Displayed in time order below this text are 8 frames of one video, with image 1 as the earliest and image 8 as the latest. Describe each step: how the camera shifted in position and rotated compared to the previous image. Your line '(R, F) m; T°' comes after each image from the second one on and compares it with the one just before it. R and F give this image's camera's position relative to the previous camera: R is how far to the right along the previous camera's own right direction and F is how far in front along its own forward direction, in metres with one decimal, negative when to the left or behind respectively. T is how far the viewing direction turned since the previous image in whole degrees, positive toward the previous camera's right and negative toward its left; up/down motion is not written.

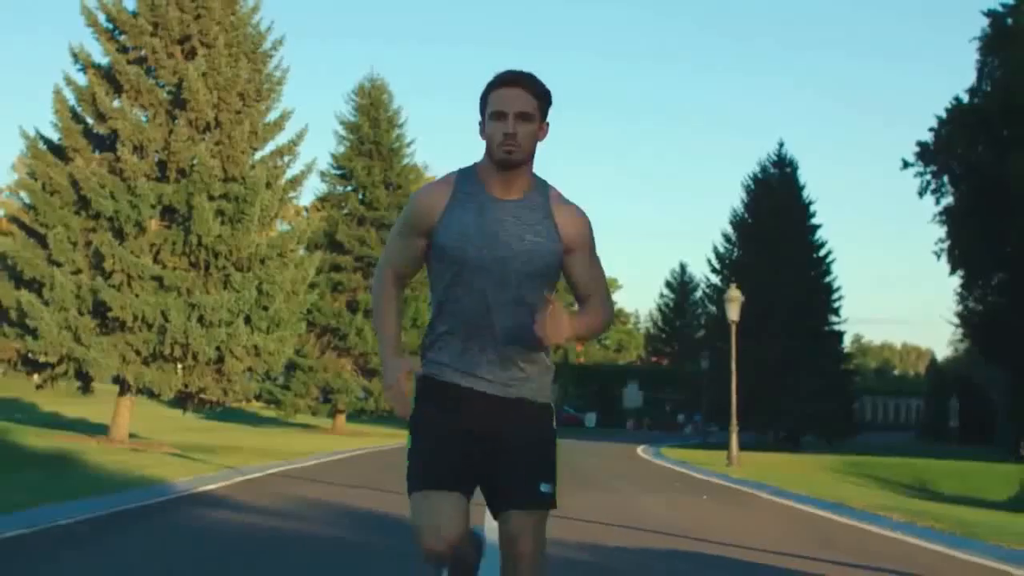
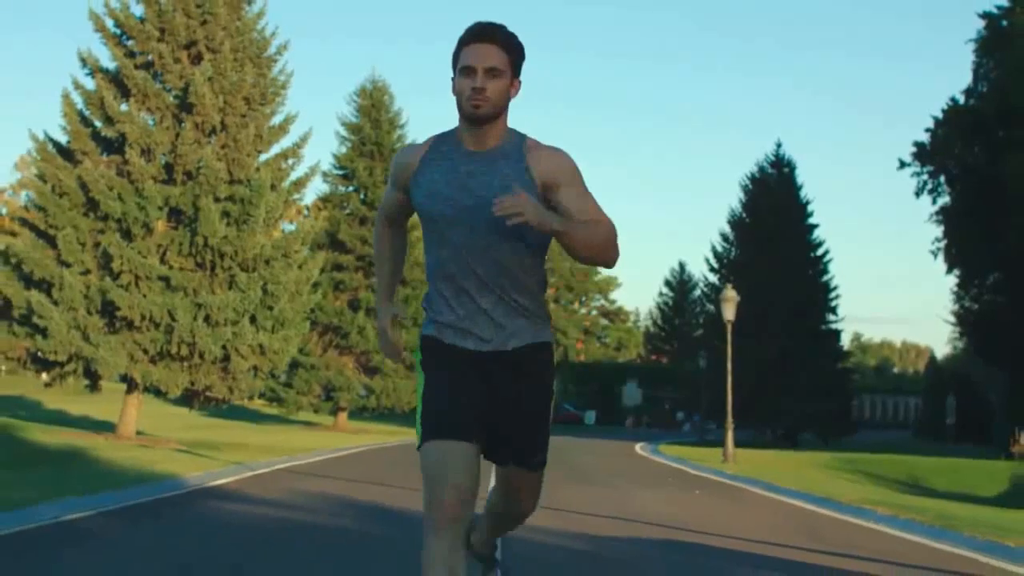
(0.0, -0.6) m; 0°
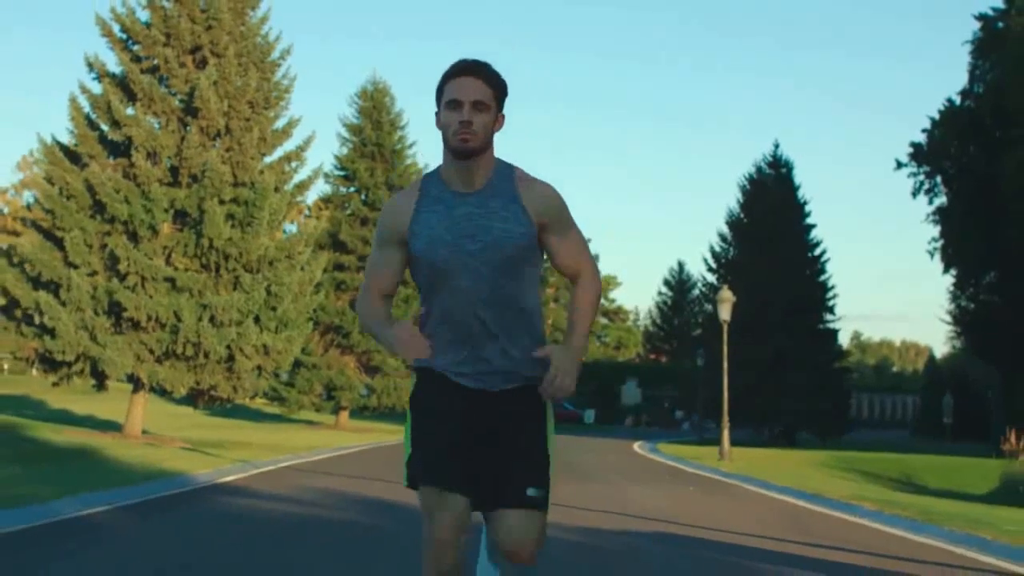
(0.0, -0.5) m; 0°
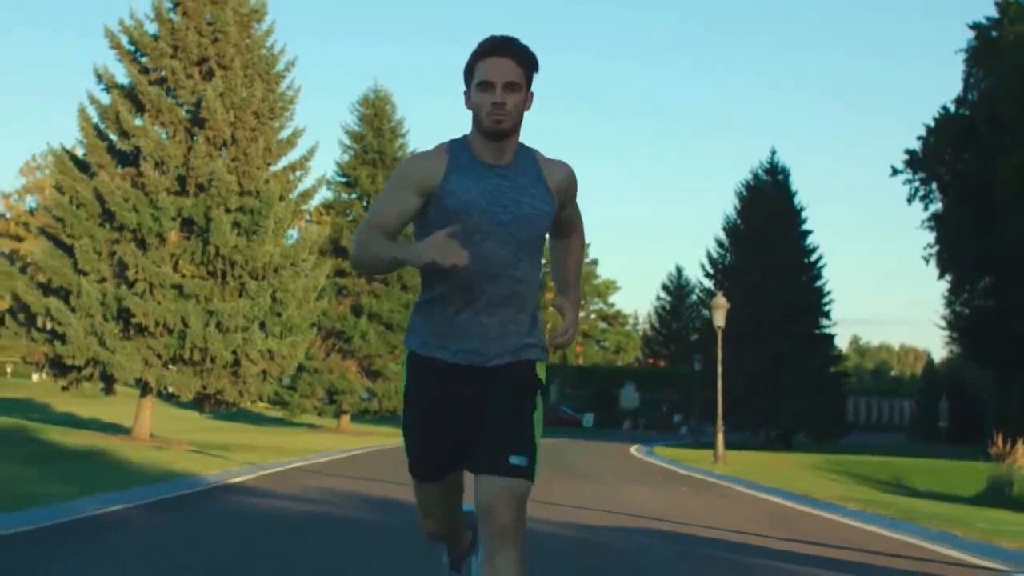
(0.0, -0.7) m; 0°
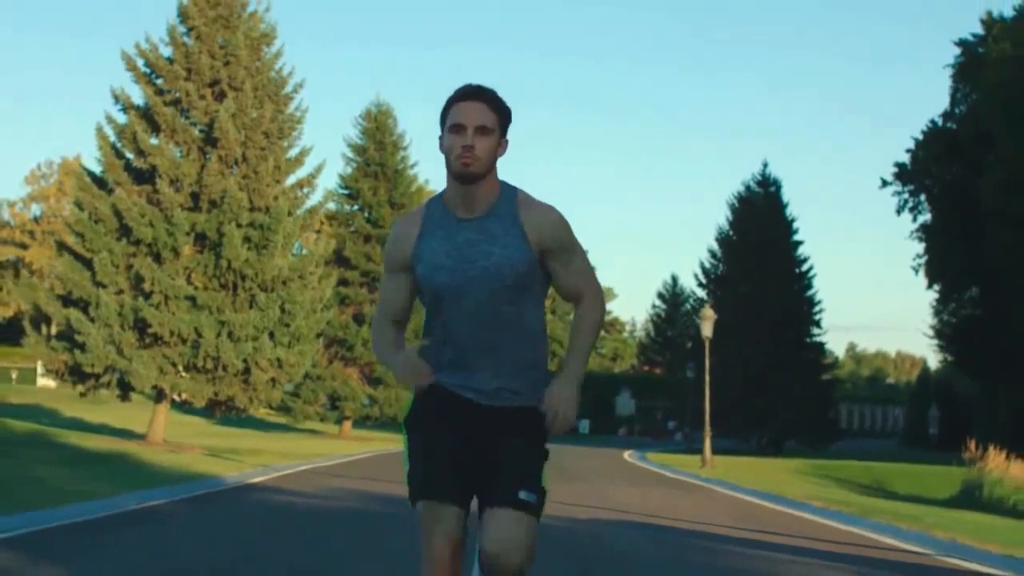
(0.0, -1.6) m; 0°
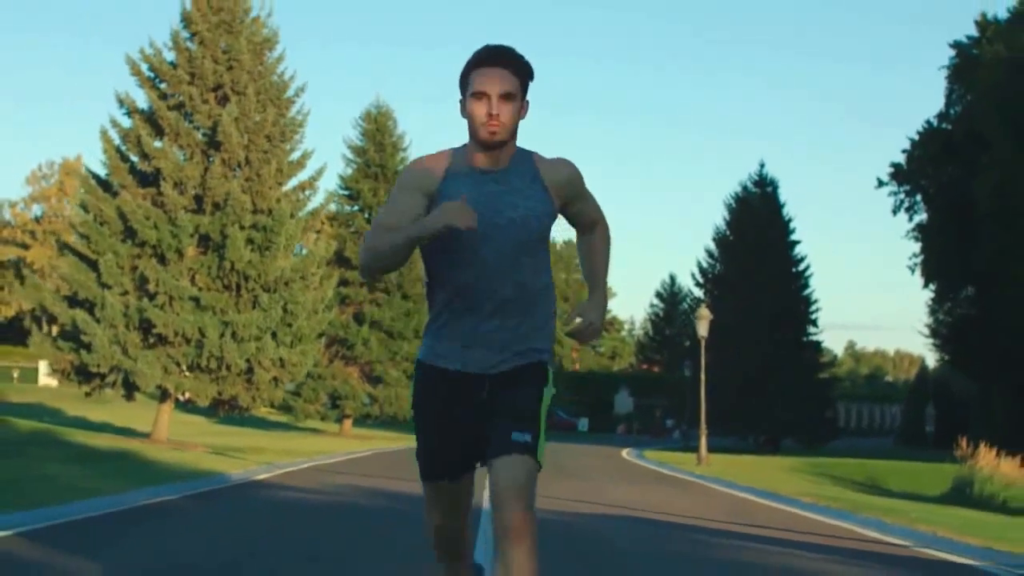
(0.0, -0.5) m; 0°
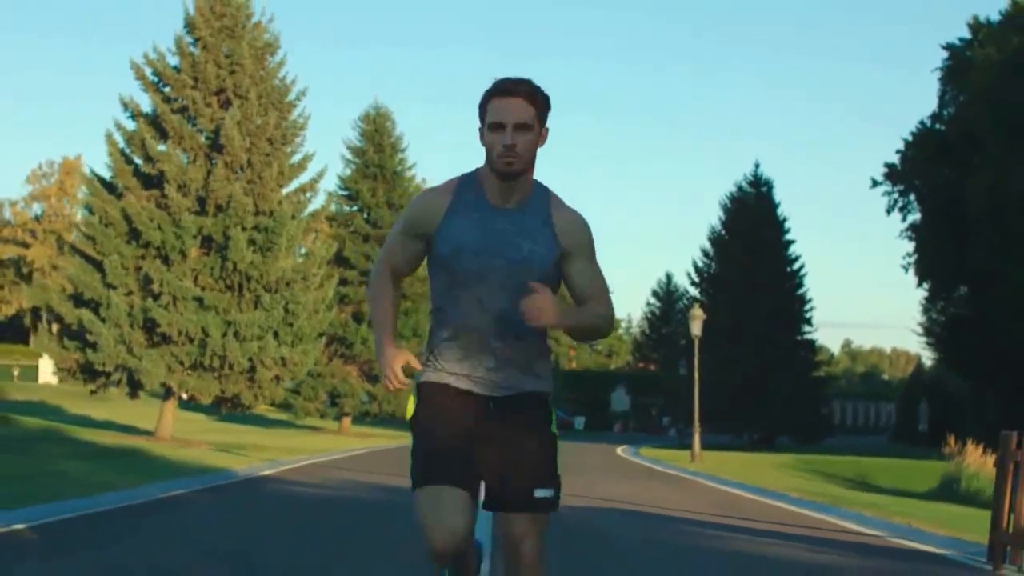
(0.0, -0.7) m; 0°
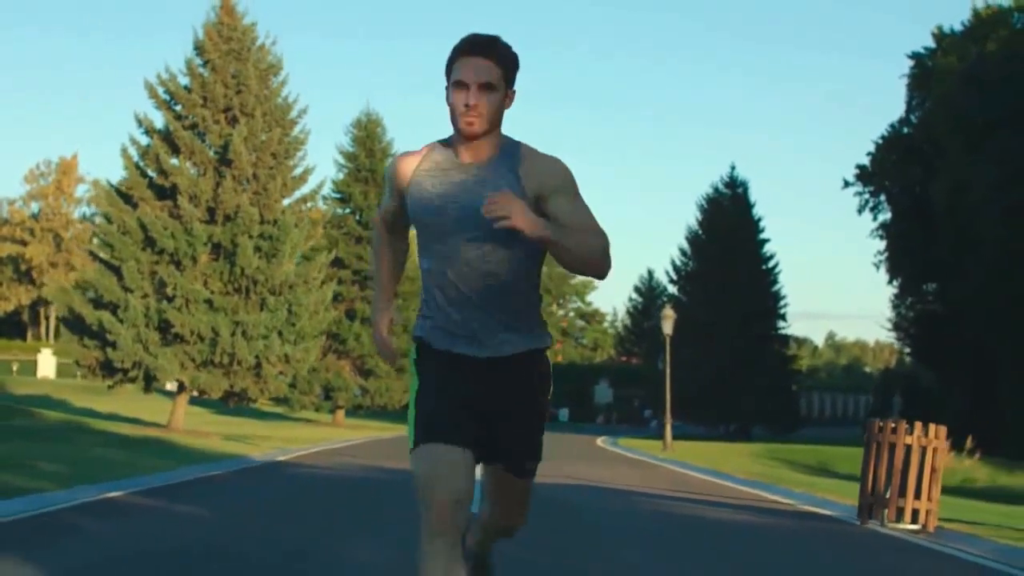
(0.0, -3.0) m; +1°
